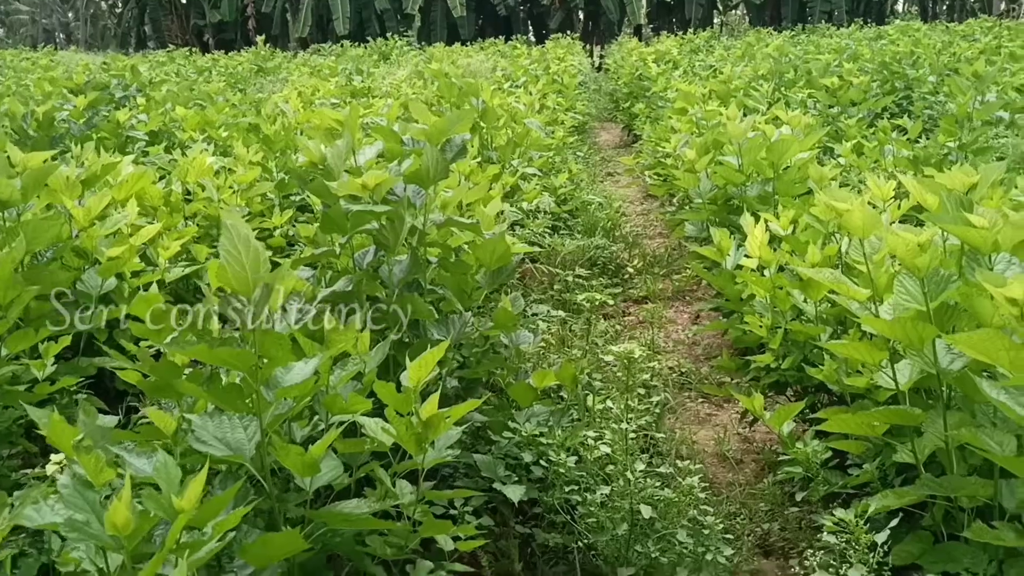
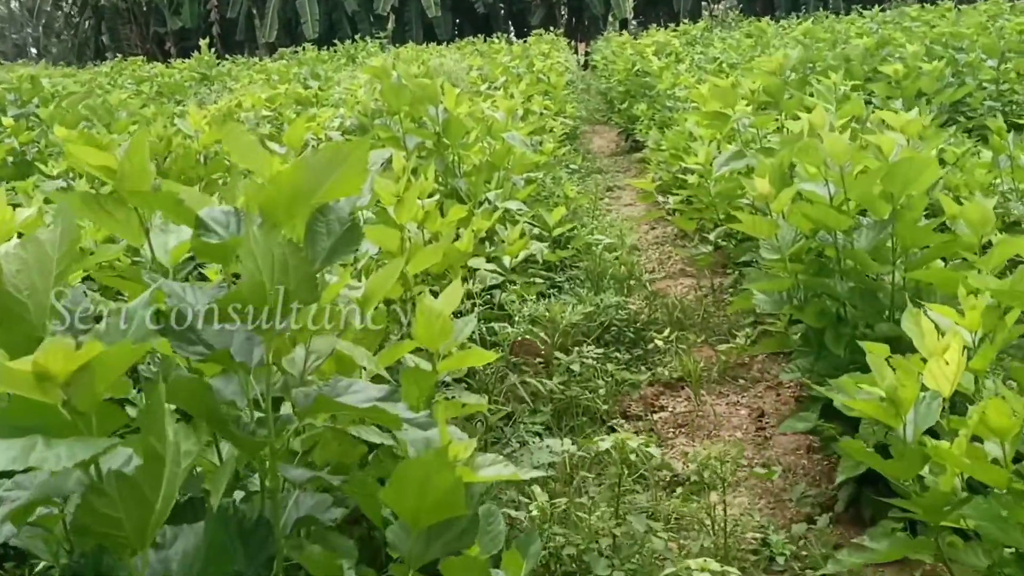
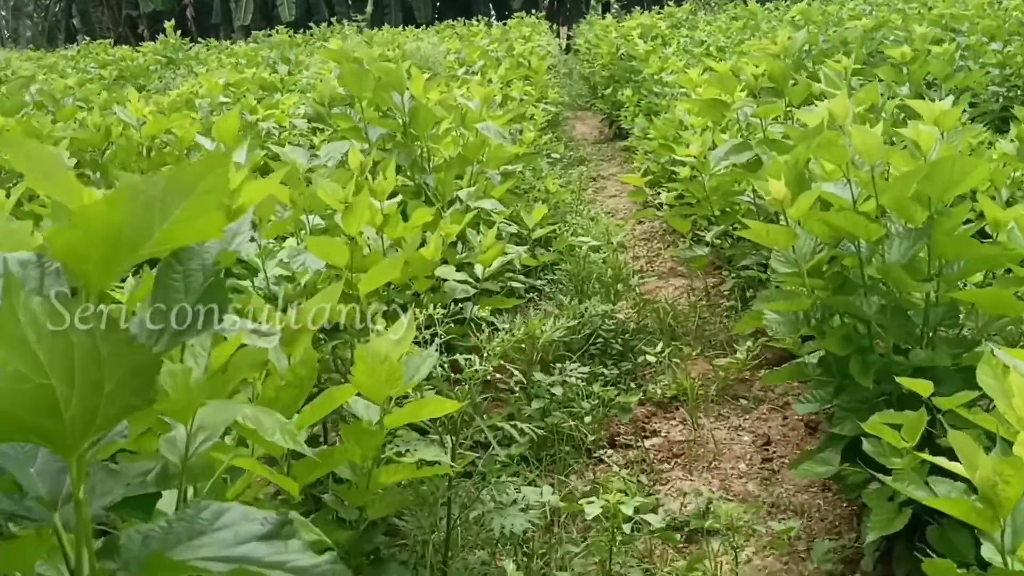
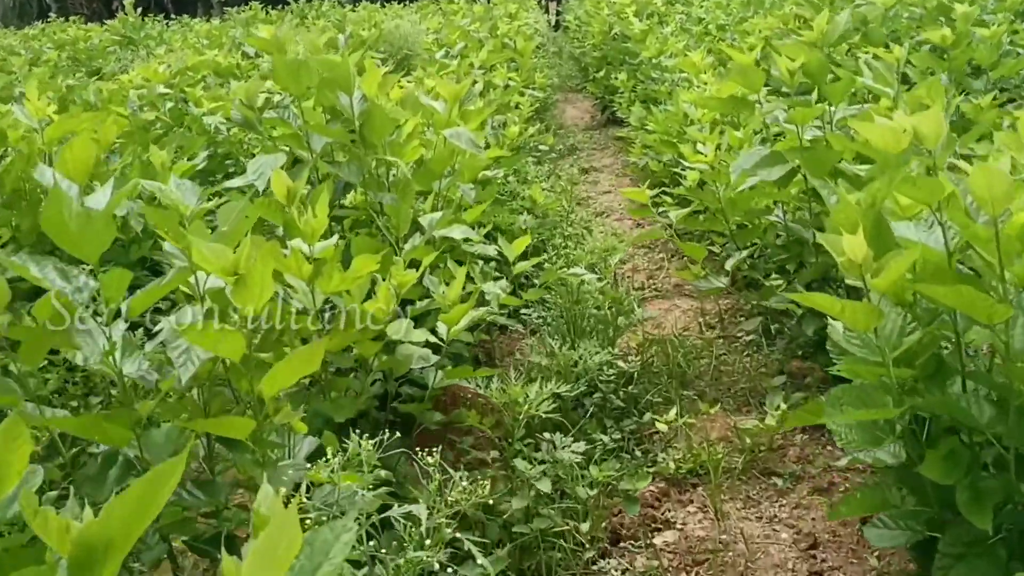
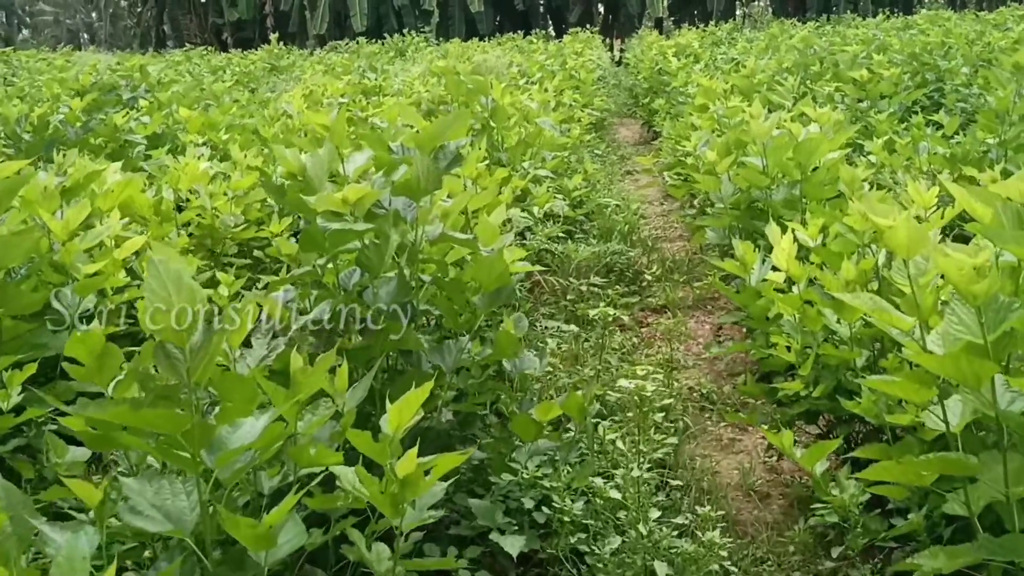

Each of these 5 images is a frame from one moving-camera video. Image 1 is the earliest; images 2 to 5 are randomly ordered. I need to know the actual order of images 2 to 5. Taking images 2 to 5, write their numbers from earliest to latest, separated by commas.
5, 2, 3, 4
